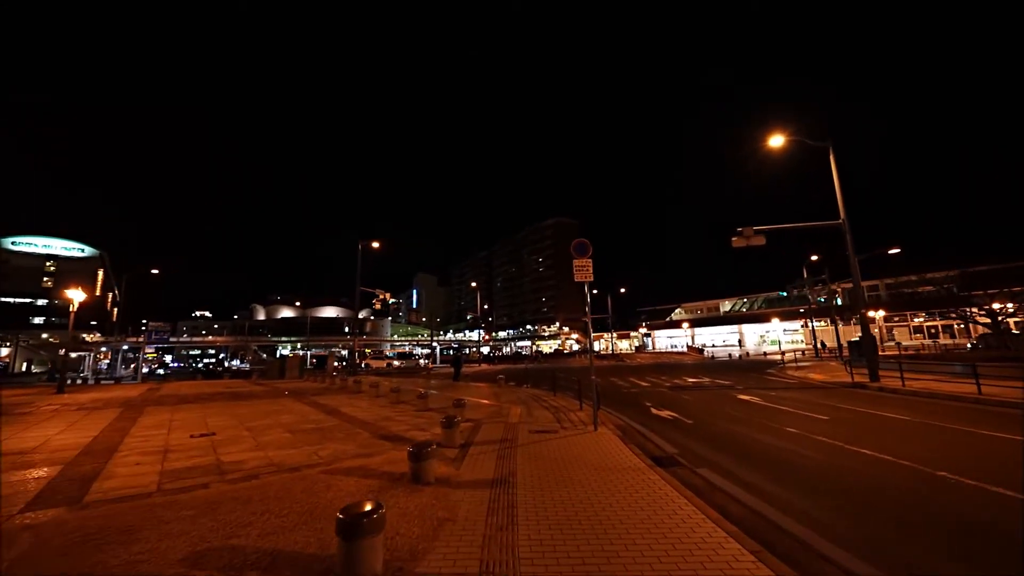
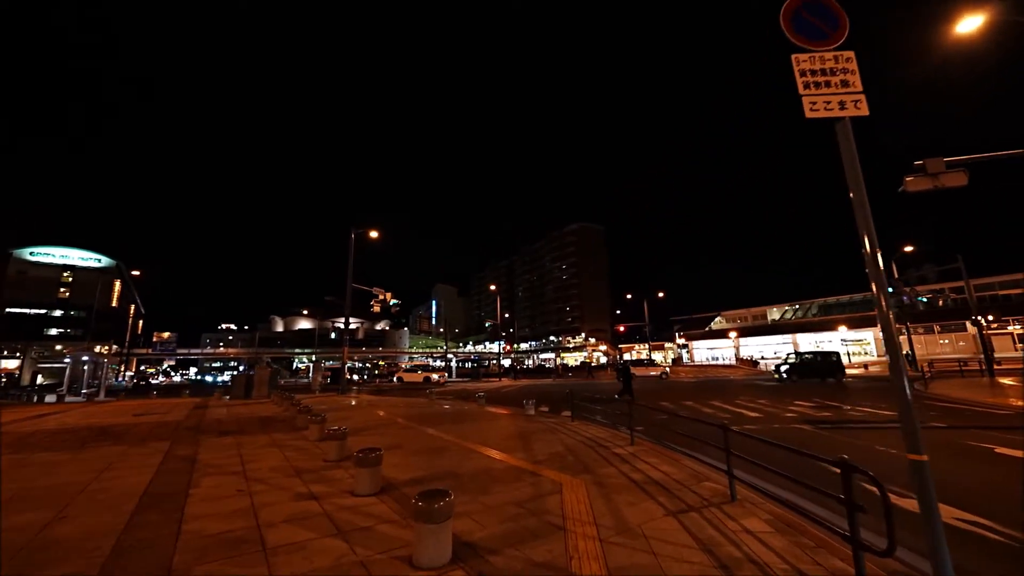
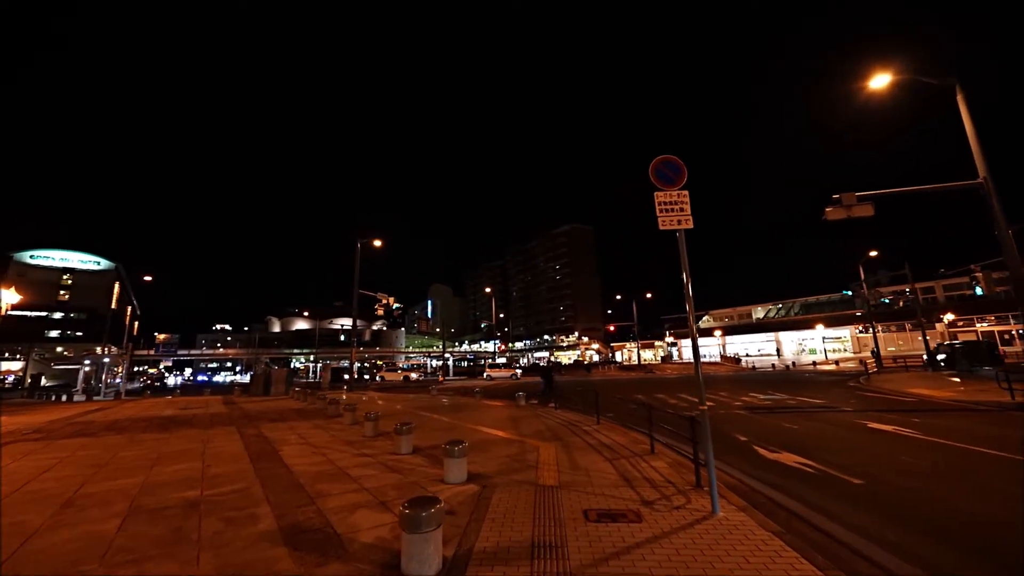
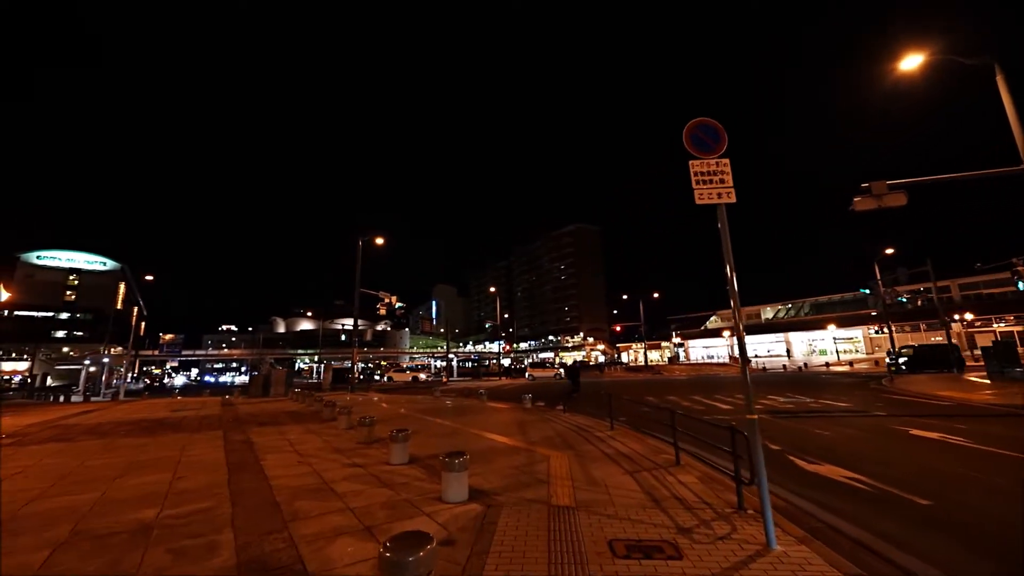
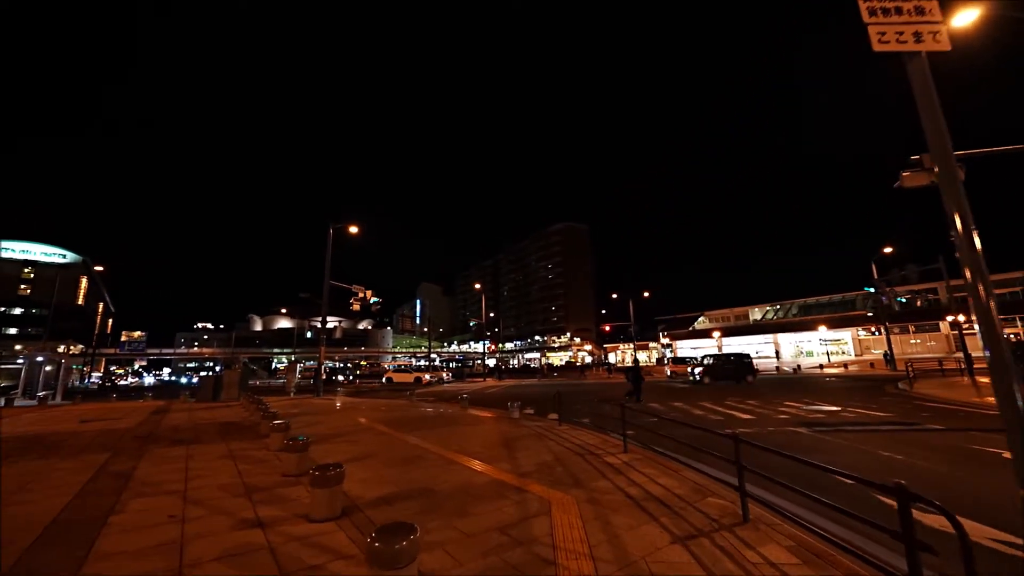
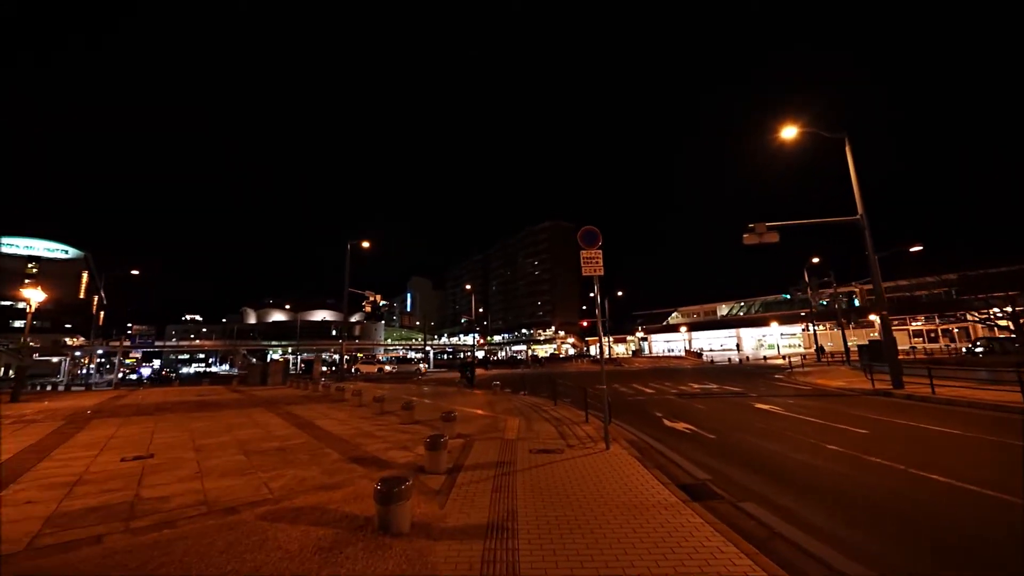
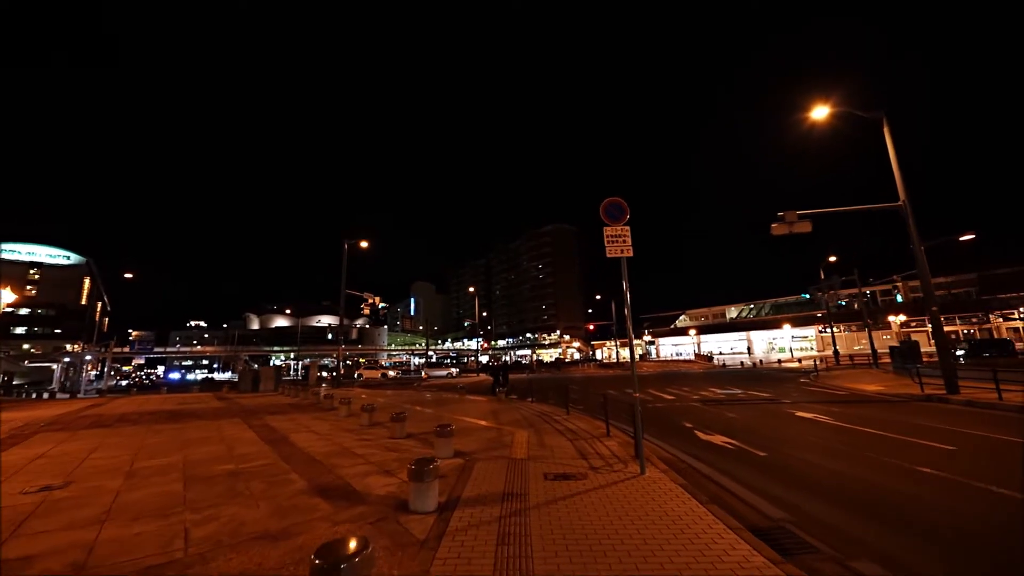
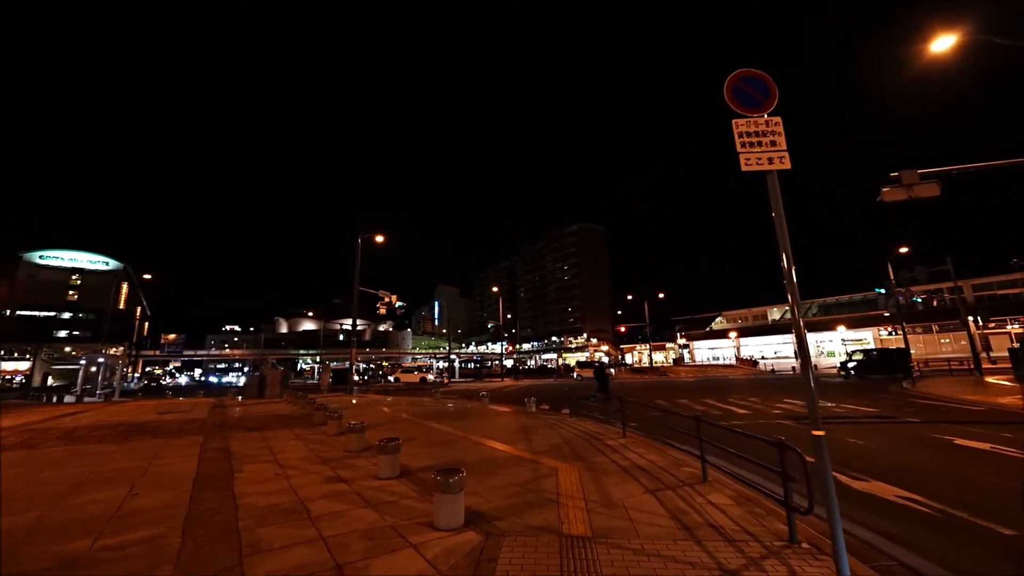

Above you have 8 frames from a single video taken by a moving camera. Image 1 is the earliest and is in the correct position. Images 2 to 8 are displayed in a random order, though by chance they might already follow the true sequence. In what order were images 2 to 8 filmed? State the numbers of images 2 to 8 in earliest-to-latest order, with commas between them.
6, 7, 3, 4, 8, 2, 5
